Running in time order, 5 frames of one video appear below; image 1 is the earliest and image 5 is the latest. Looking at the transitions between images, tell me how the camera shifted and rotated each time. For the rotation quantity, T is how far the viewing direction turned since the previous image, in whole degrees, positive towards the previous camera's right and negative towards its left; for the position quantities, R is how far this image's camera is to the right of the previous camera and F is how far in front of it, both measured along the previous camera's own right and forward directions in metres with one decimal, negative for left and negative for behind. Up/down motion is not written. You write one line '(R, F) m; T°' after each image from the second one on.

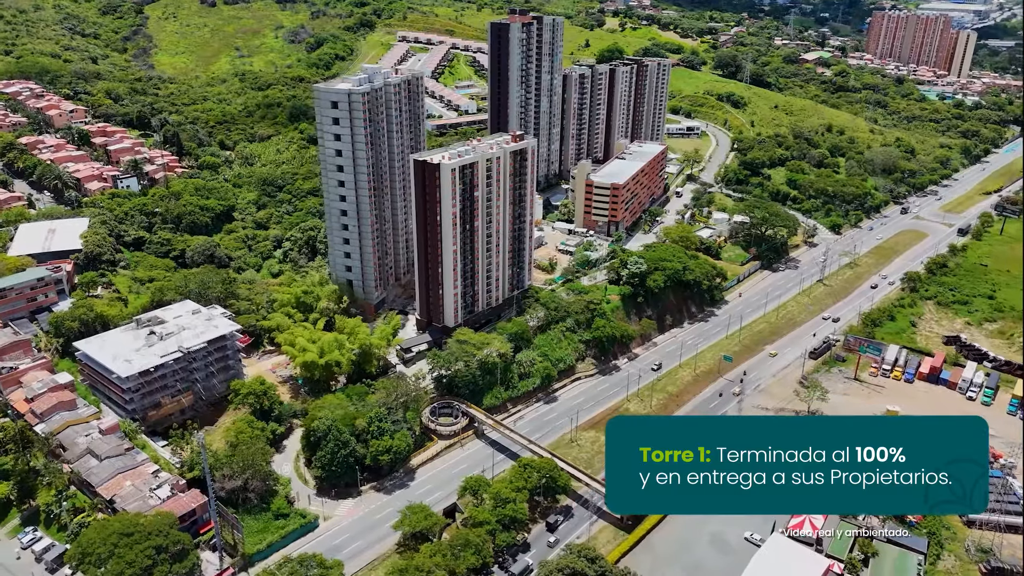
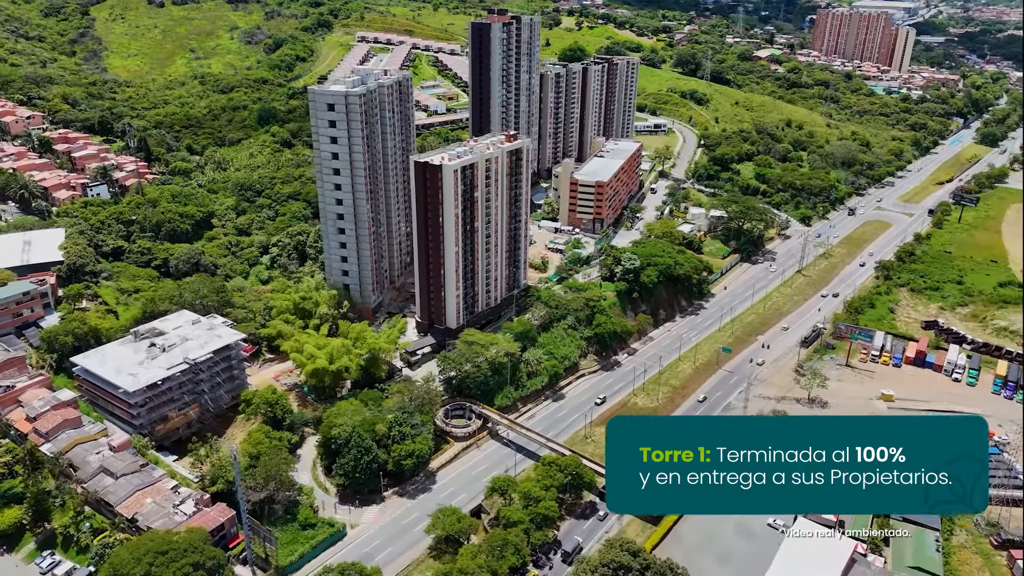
(-5.5, +0.1) m; +4°
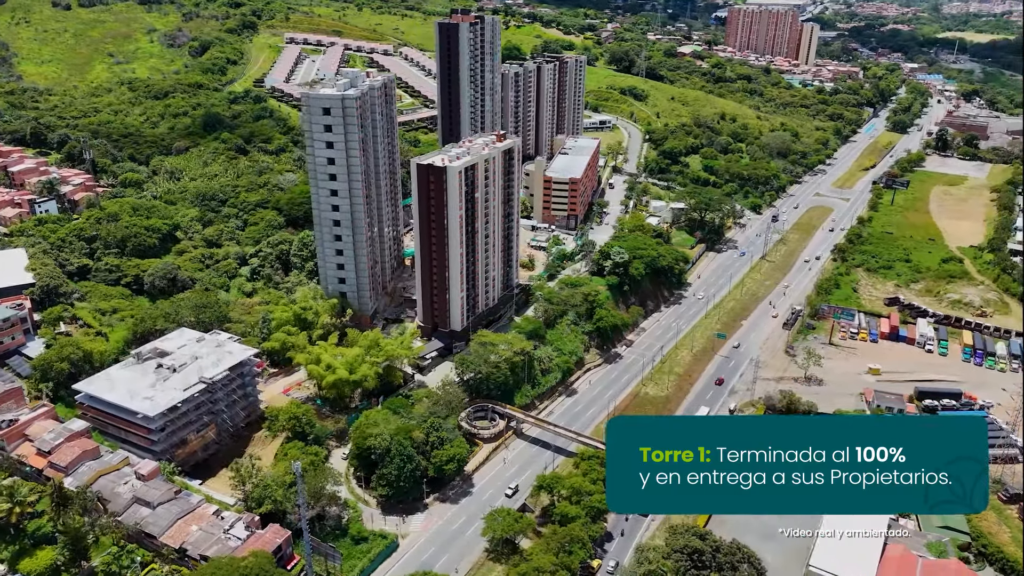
(-9.4, +0.3) m; +6°
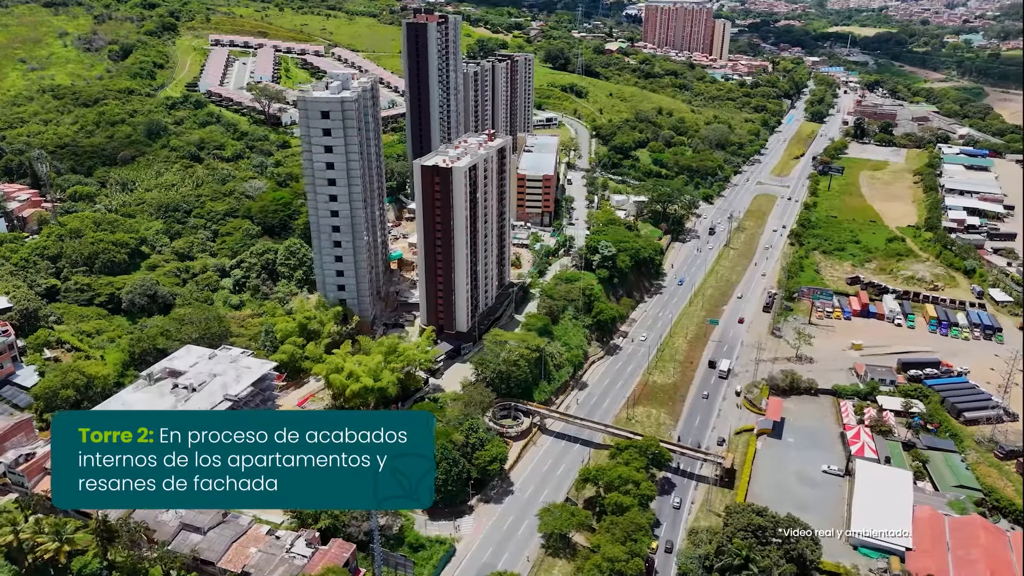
(-9.4, +0.2) m; +6°
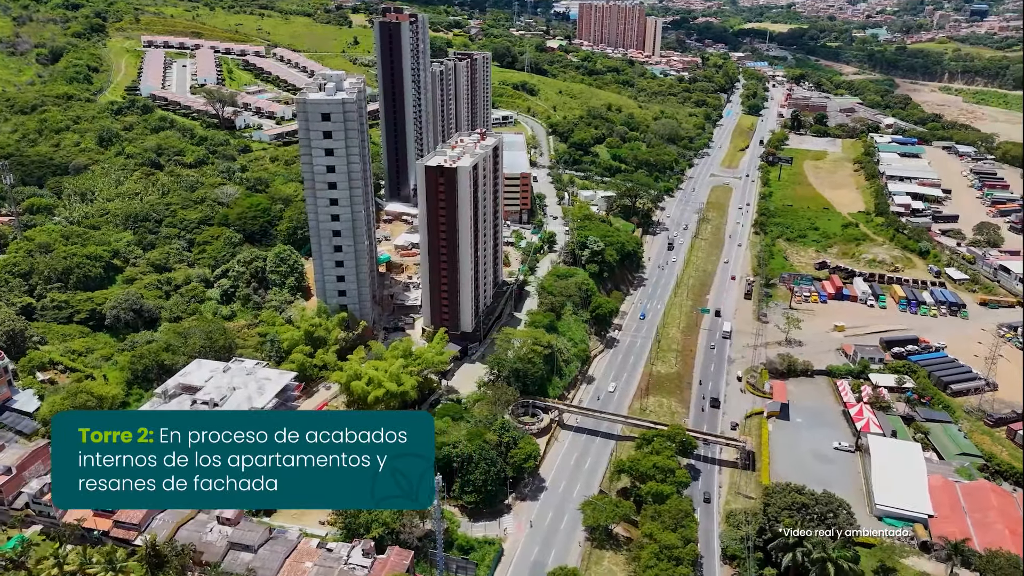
(-7.8, +0.1) m; +5°
